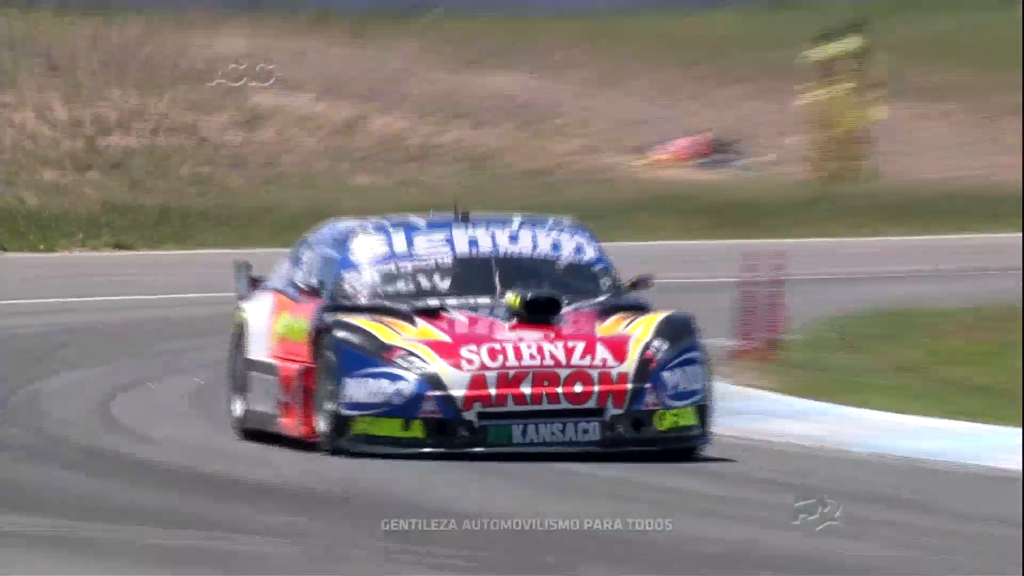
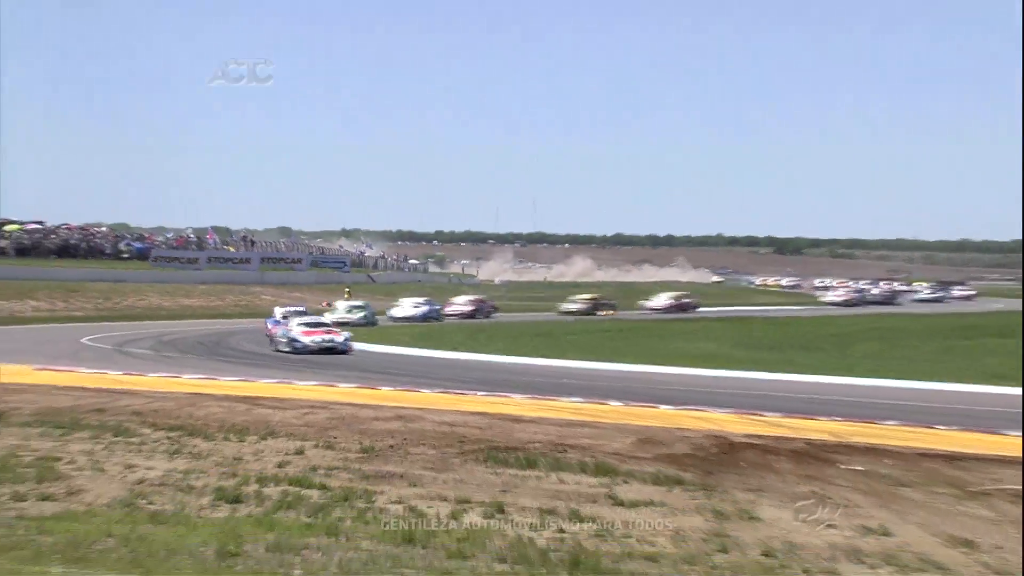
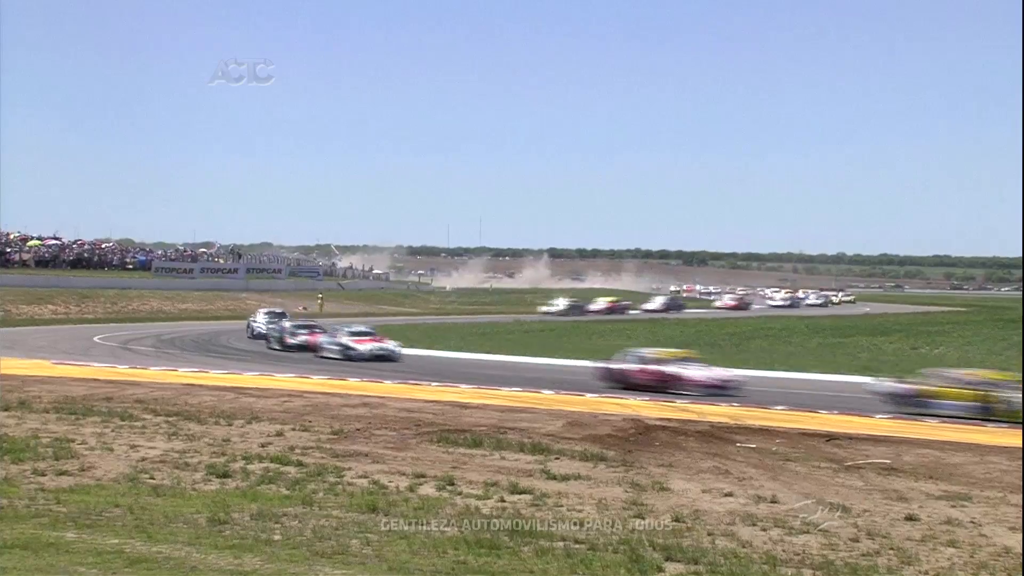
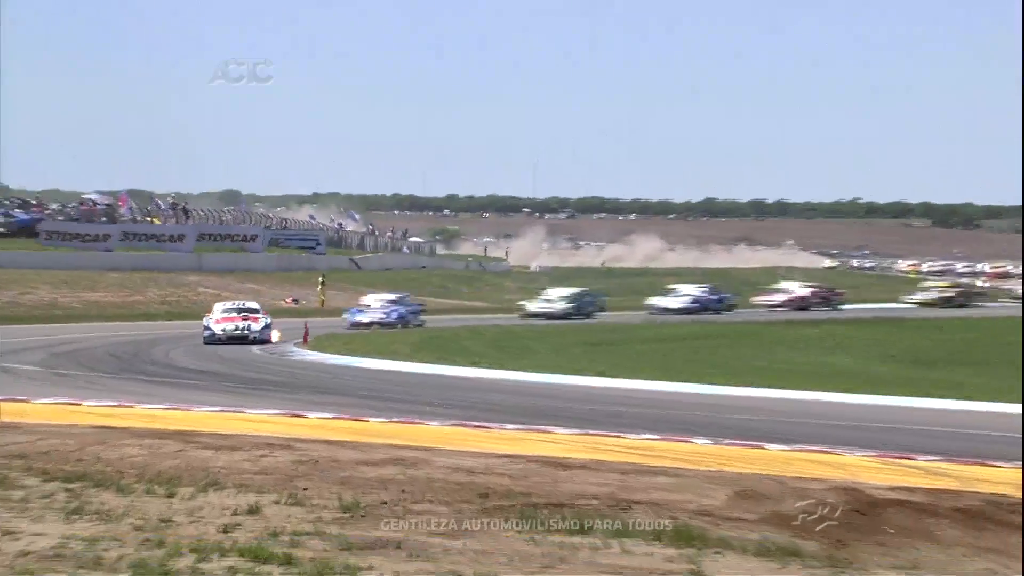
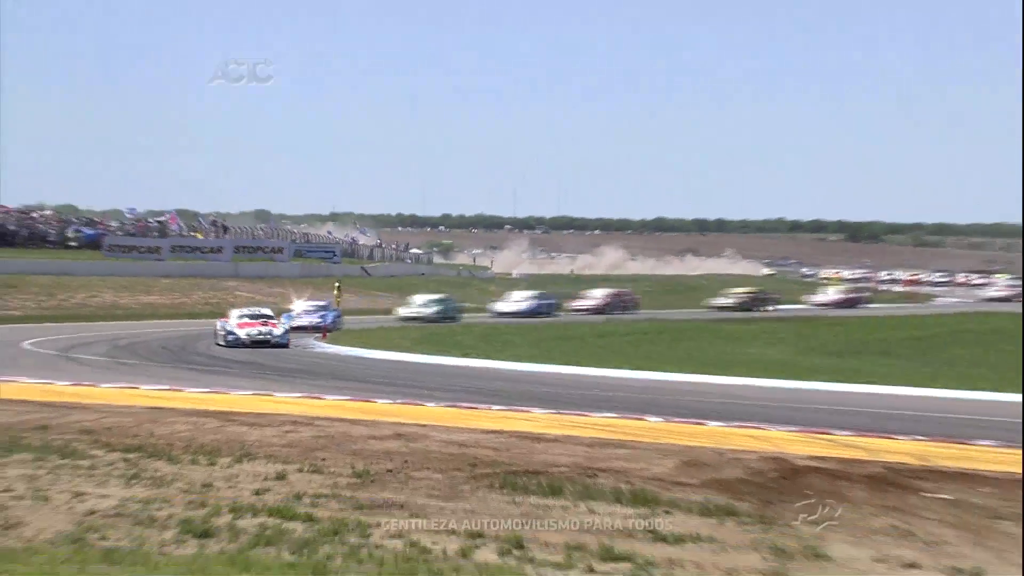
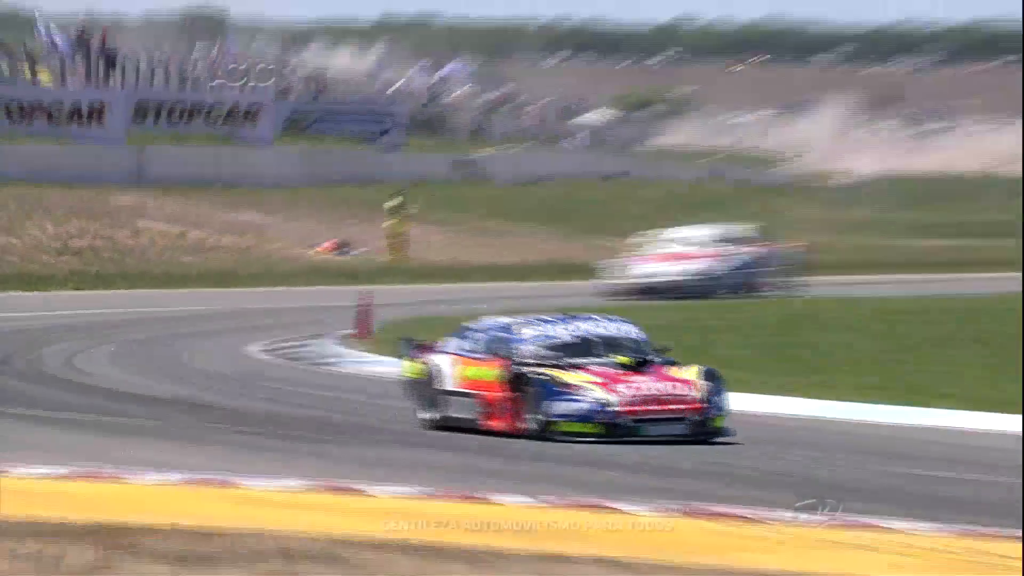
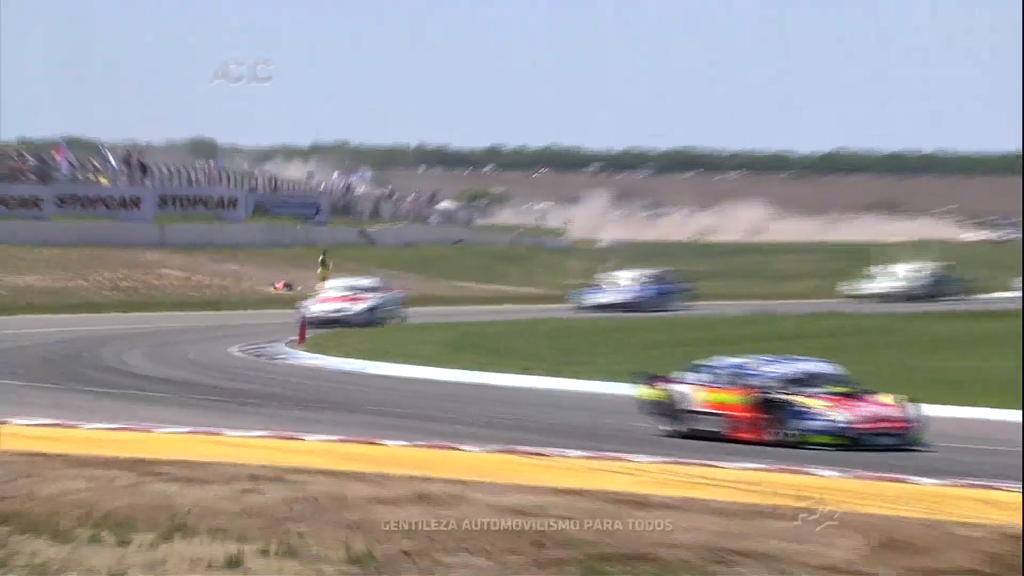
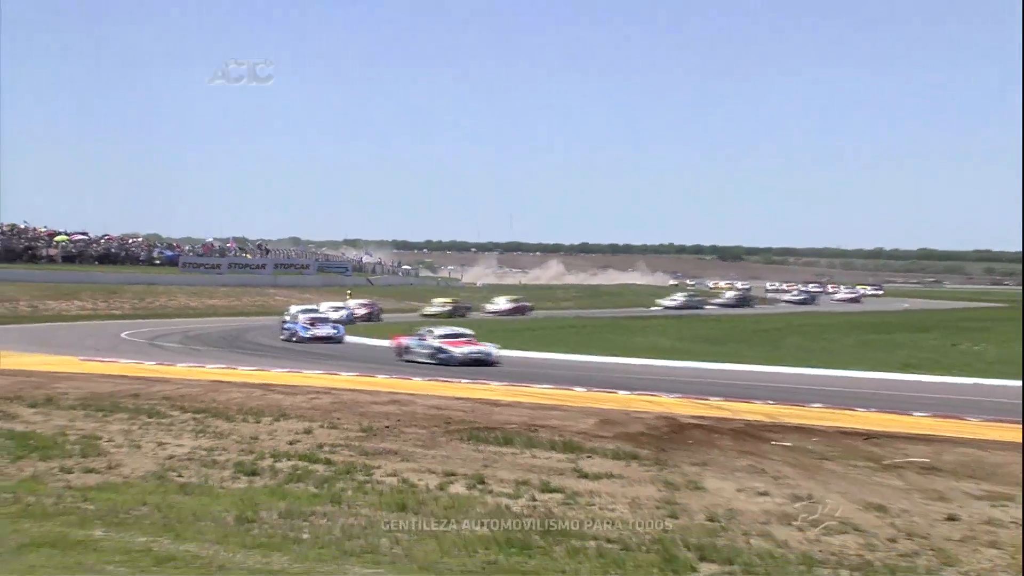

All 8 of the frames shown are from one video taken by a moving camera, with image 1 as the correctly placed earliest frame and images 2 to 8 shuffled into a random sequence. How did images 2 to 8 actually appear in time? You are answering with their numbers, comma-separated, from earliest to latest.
6, 7, 4, 5, 2, 8, 3
